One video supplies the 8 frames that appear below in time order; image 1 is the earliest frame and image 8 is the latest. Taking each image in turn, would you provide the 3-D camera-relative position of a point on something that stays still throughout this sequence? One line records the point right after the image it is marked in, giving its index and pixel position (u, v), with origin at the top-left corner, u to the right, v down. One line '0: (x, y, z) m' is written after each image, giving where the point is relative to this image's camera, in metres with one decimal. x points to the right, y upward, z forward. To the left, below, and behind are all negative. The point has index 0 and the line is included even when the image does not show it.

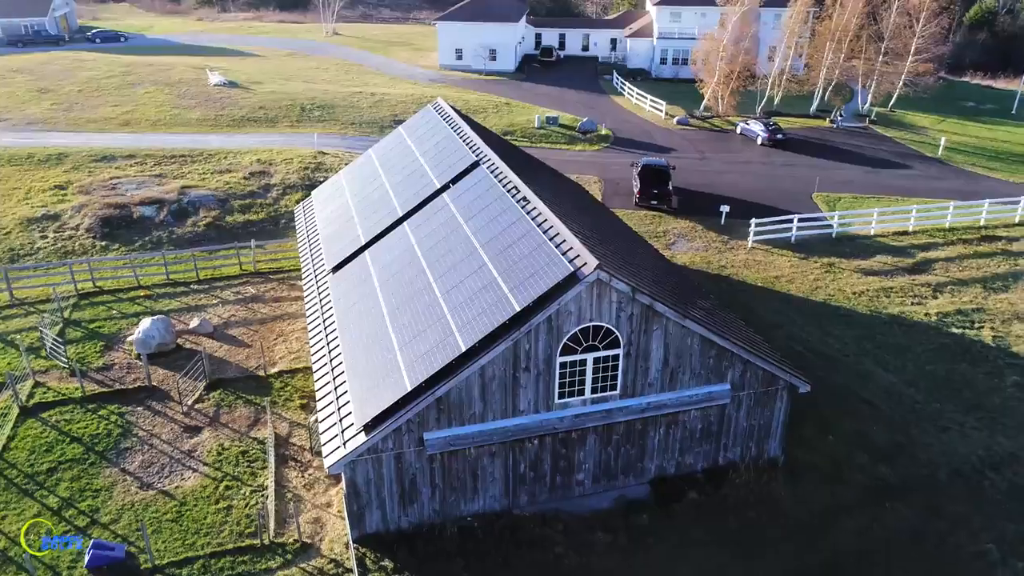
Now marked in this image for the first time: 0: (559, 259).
0: (+0.8, +0.5, +13.4) m
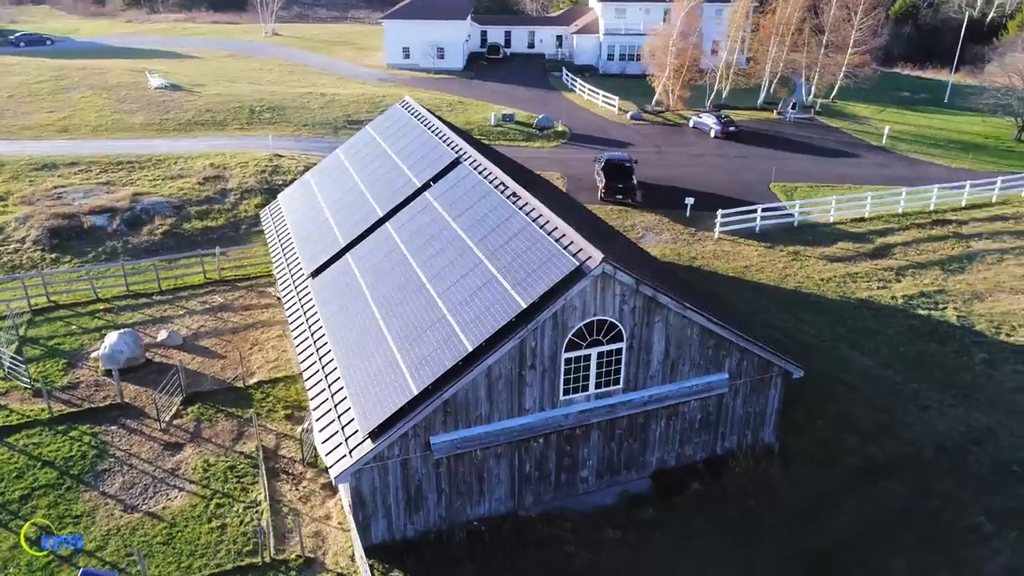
0: (+0.8, +0.6, +13.3) m
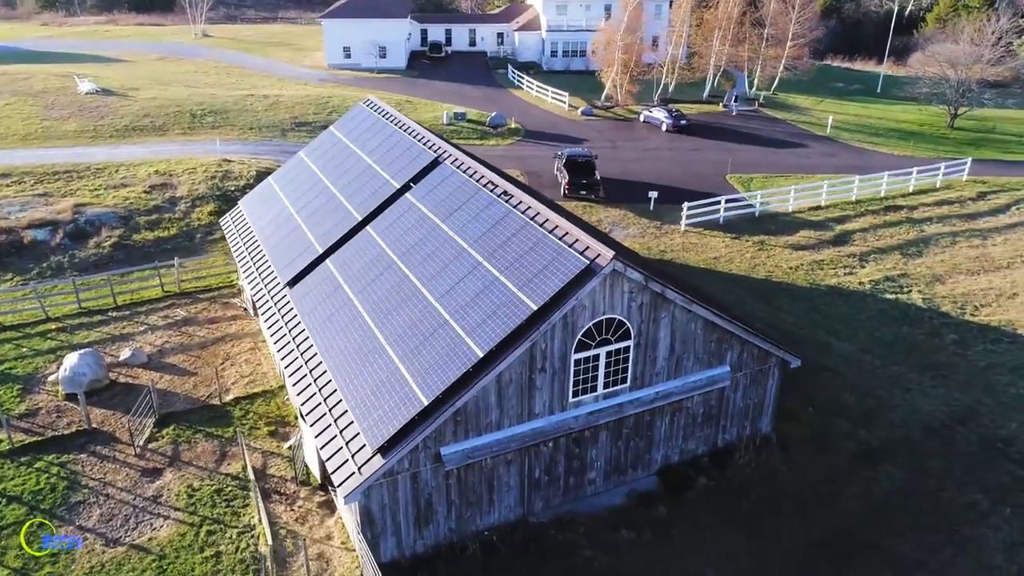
0: (+0.9, +0.6, +12.9) m
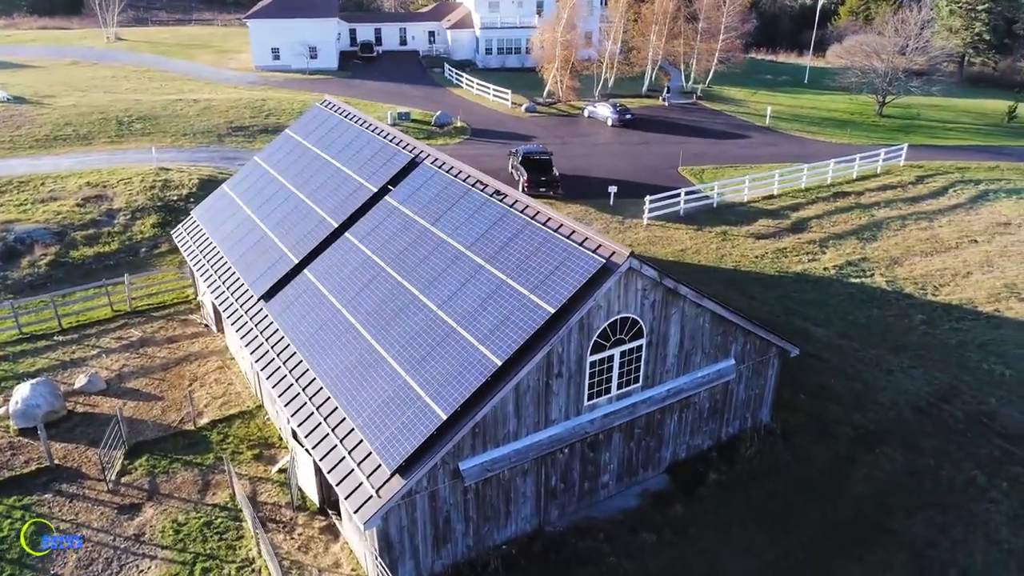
0: (+1.1, +0.6, +12.4) m
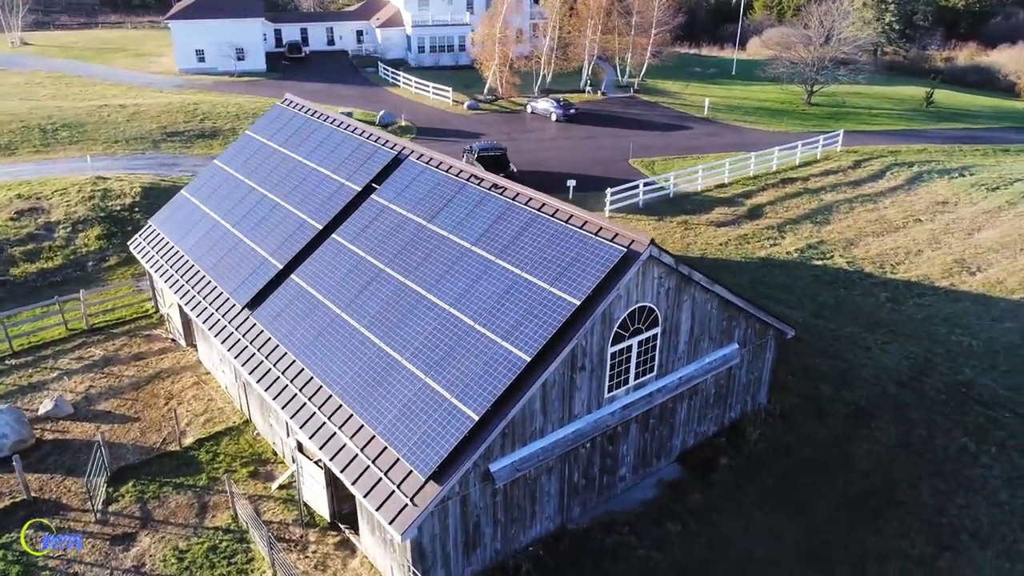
0: (+1.3, +0.7, +12.2) m
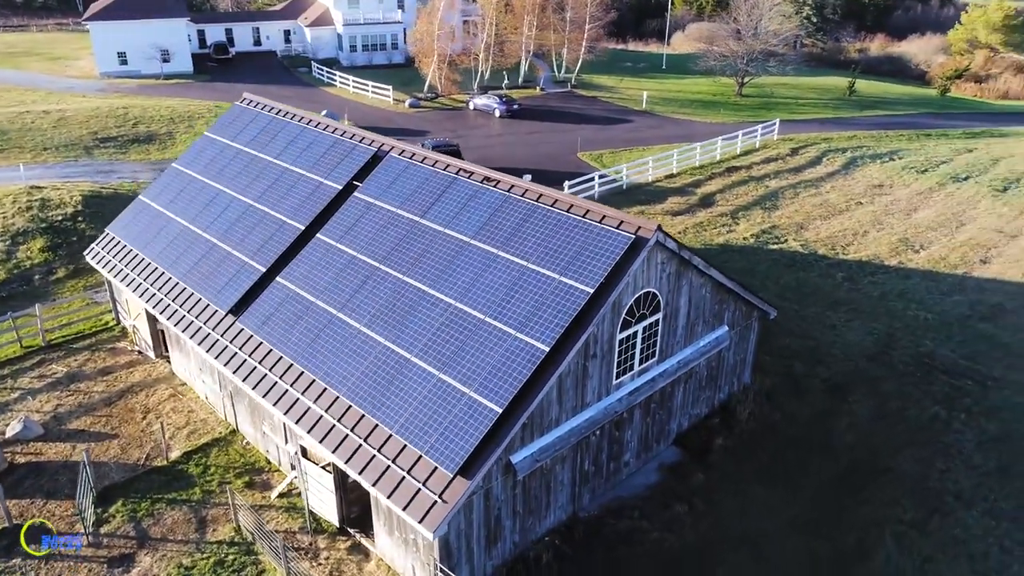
0: (+1.4, +0.9, +12.3) m
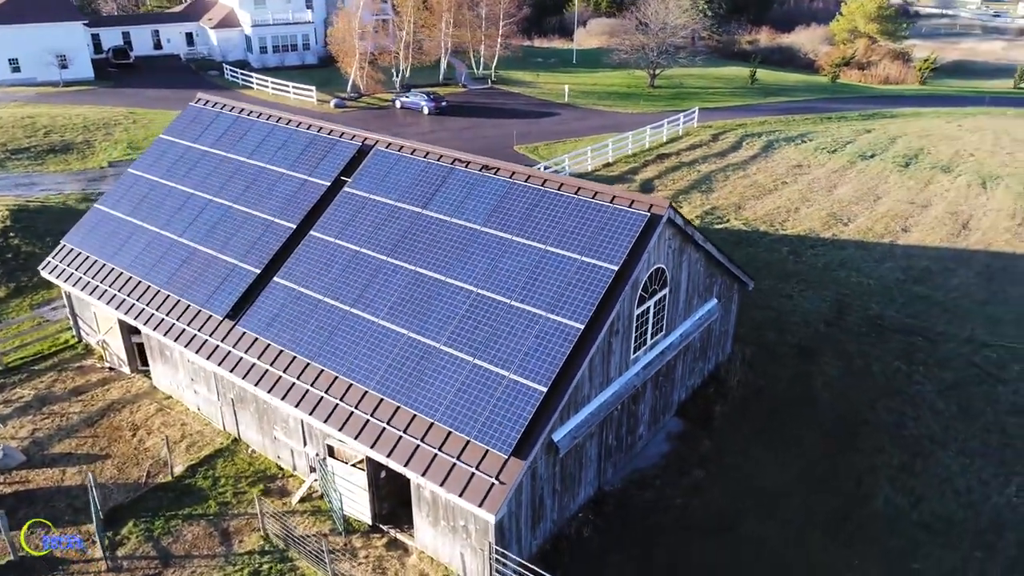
0: (+1.7, +1.3, +12.8) m
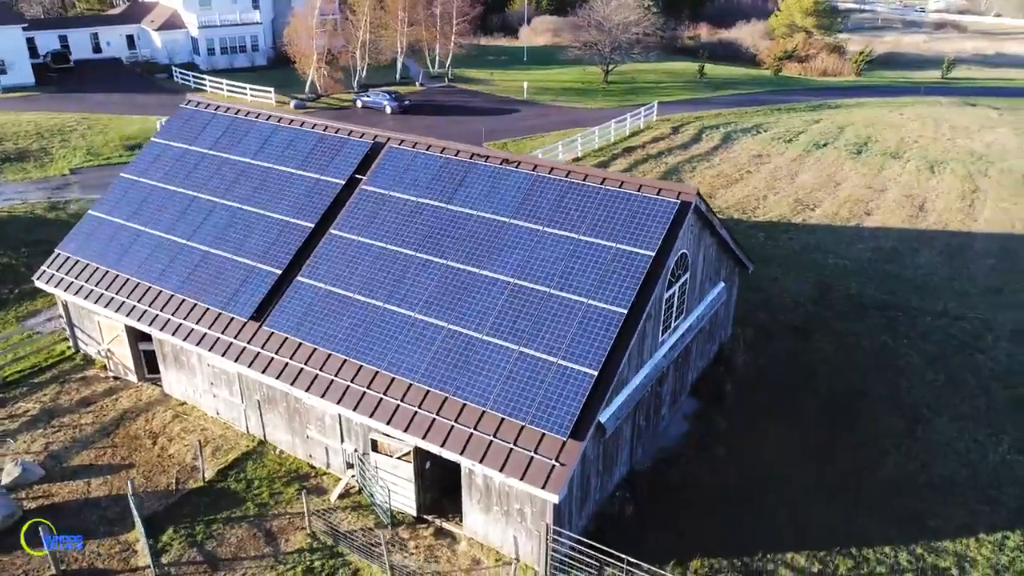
0: (+2.2, +1.5, +13.2) m
